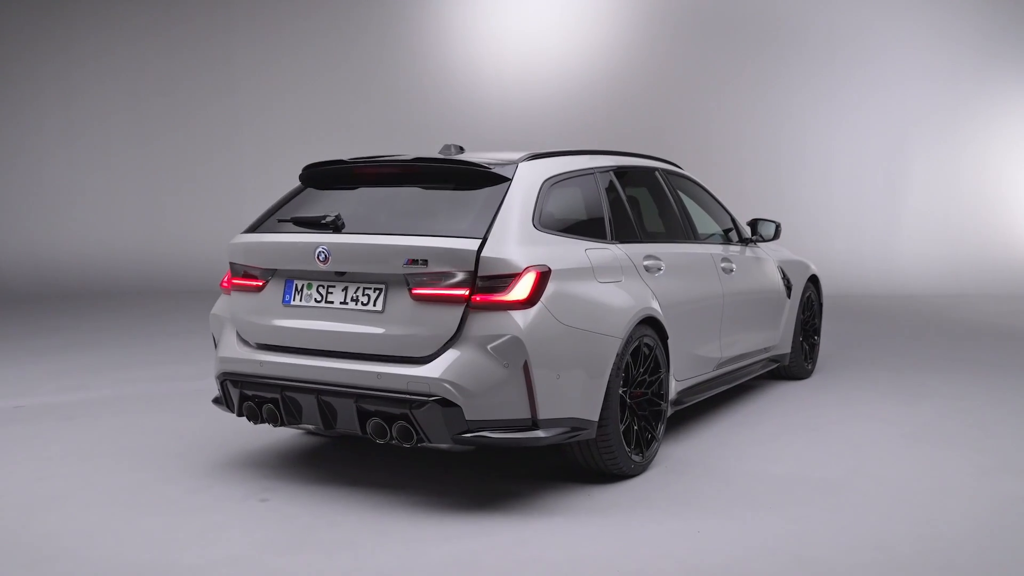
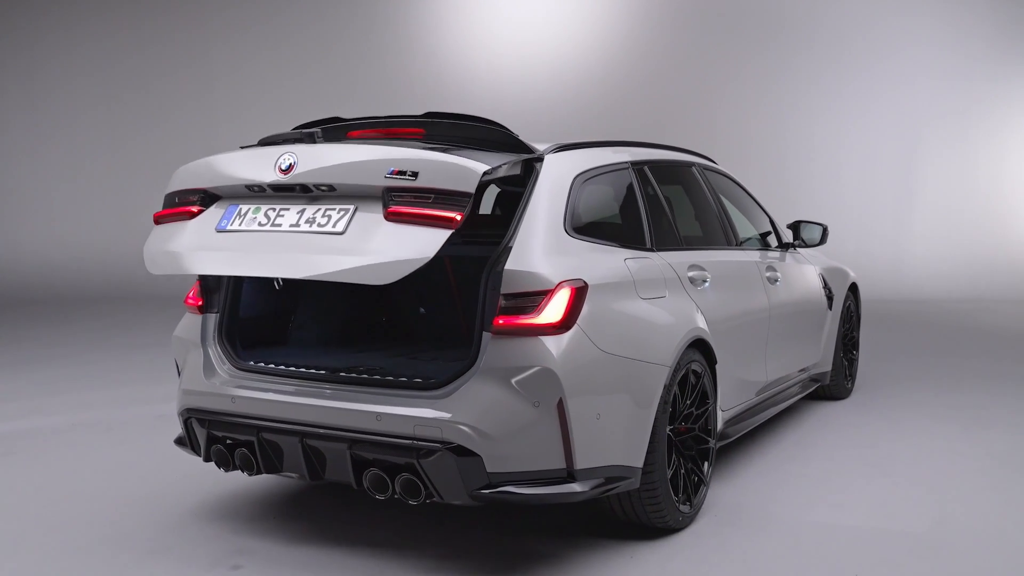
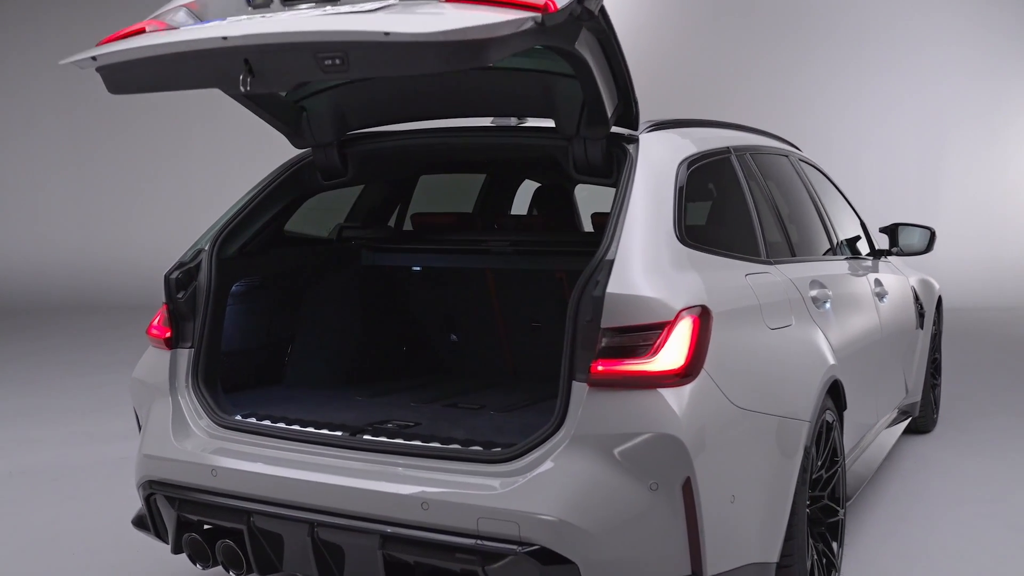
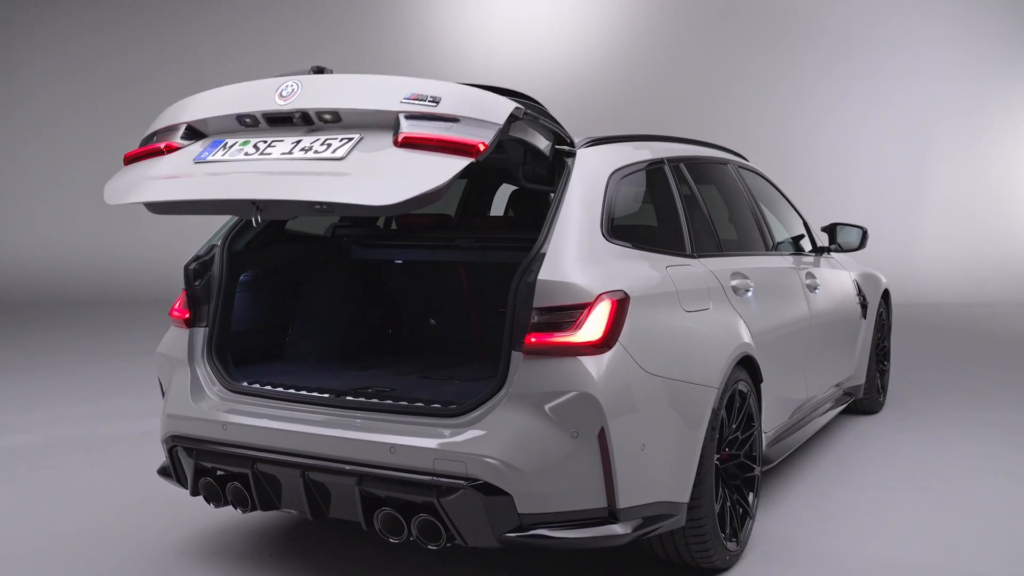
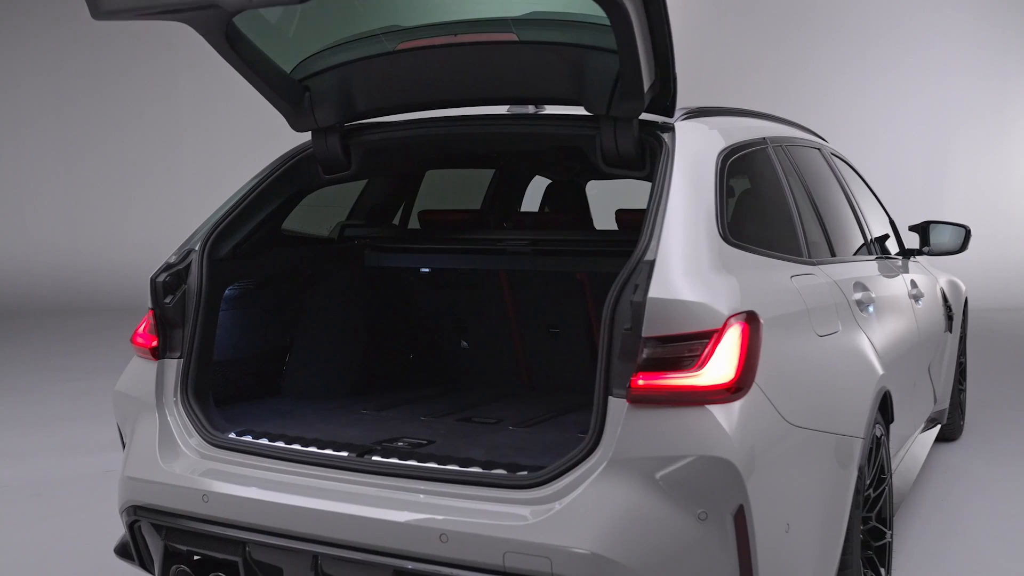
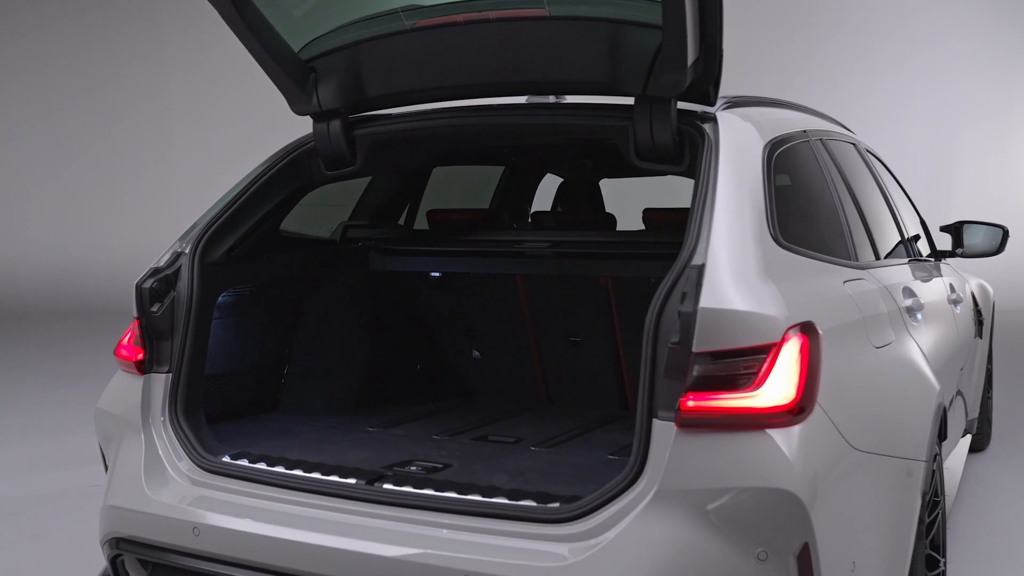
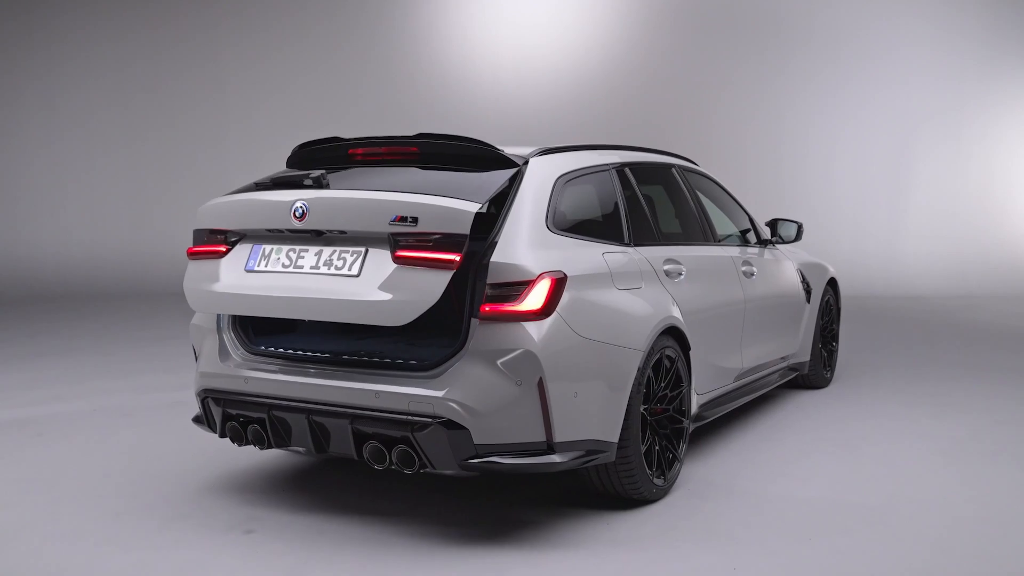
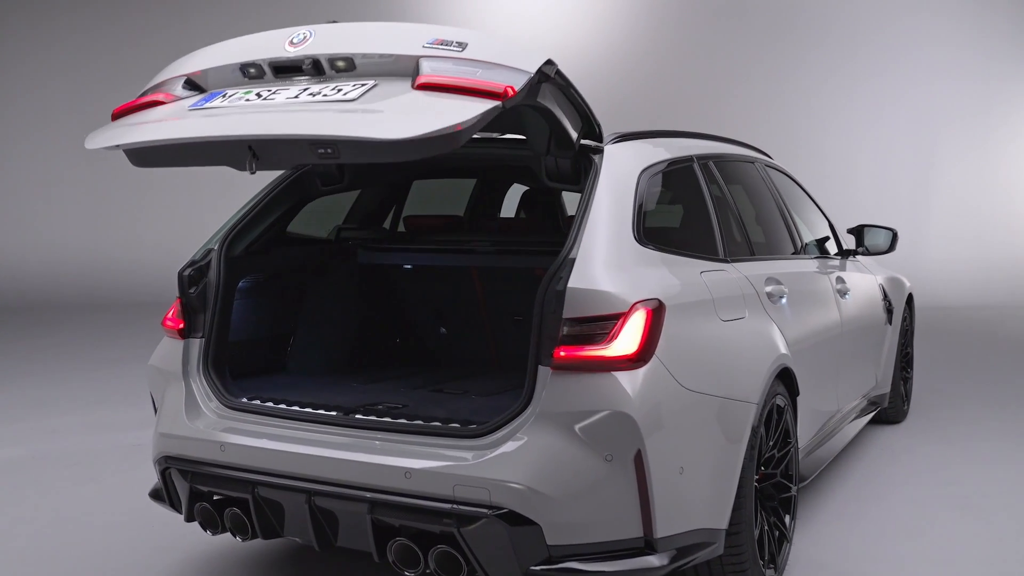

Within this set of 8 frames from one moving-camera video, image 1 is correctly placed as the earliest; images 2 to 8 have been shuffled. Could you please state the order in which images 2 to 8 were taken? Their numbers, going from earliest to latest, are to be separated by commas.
7, 2, 4, 8, 3, 5, 6
